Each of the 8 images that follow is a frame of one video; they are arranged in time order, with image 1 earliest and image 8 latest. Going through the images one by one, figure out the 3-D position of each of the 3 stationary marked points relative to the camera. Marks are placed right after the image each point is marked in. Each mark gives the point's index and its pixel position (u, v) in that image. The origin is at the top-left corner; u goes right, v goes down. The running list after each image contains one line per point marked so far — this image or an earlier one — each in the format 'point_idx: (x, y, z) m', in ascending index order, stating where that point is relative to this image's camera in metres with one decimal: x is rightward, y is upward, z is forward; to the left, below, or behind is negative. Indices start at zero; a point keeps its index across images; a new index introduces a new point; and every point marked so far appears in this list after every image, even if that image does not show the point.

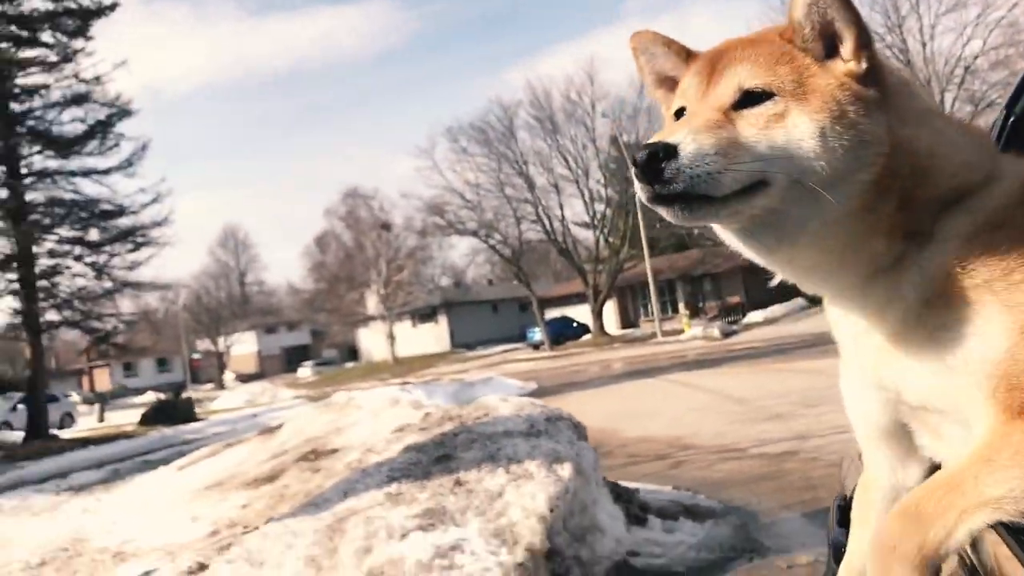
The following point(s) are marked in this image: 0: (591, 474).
0: (+0.4, -1.0, +5.3) m
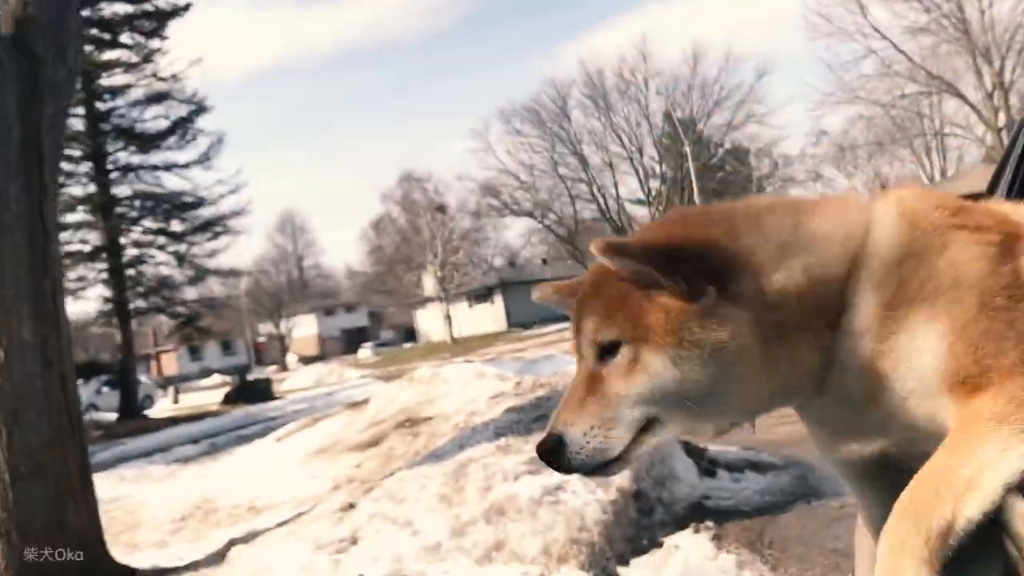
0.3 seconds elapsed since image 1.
0: (+1.0, -0.9, +6.2) m
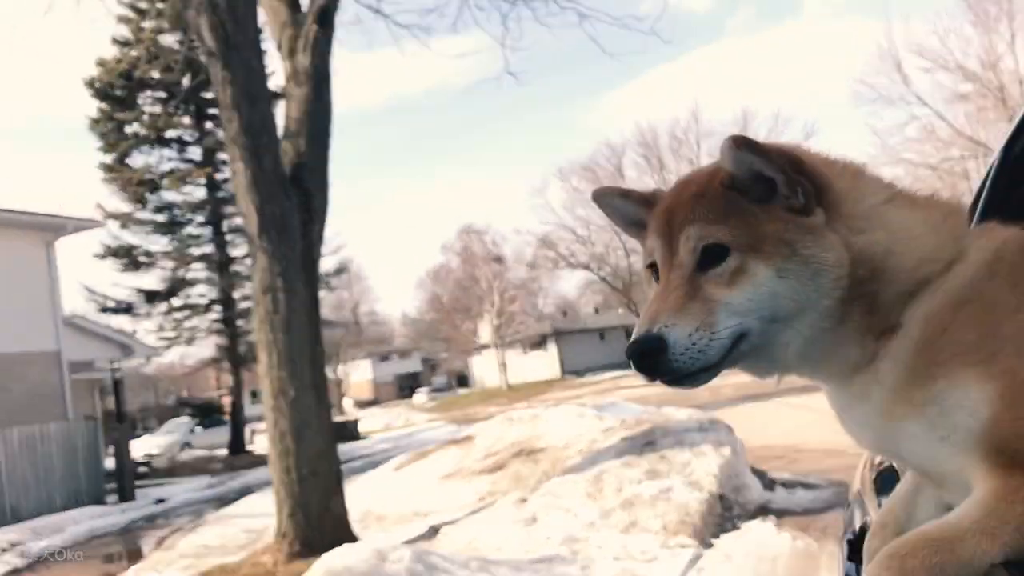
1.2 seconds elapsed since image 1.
0: (+2.0, -1.5, +8.6) m
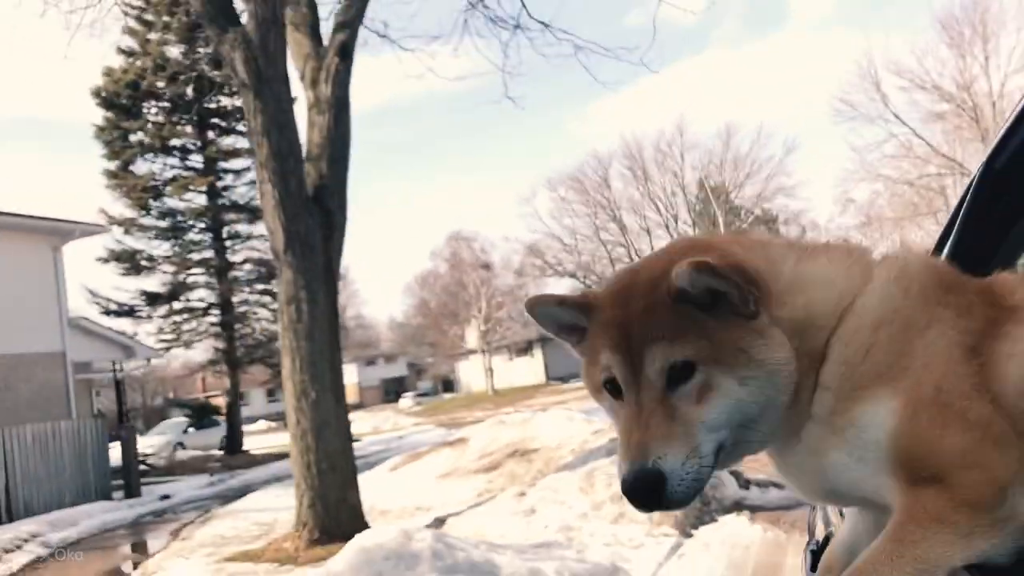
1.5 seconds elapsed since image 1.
0: (+2.0, -1.6, +9.4) m
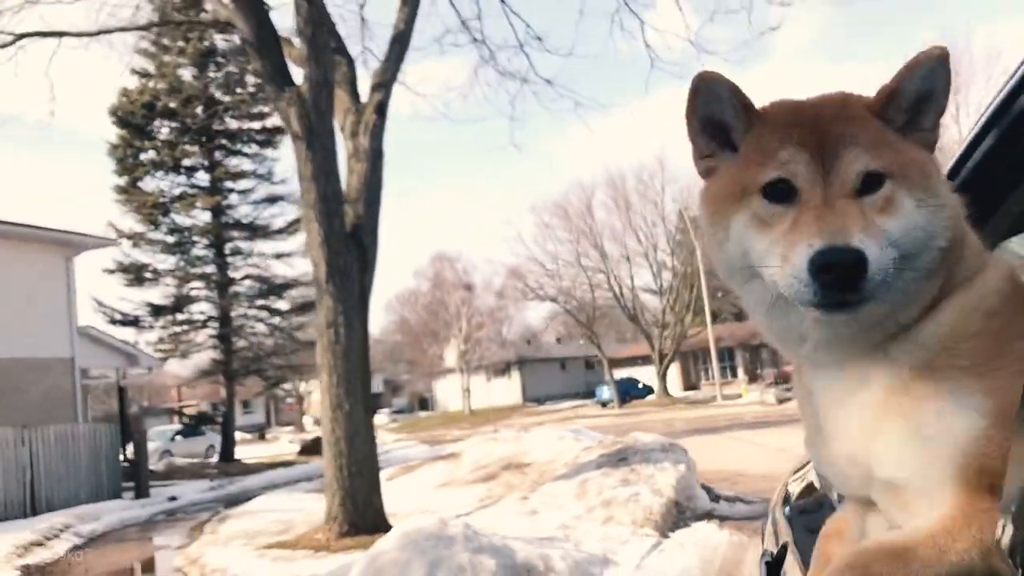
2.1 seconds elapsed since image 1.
0: (+2.0, -2.1, +10.9) m
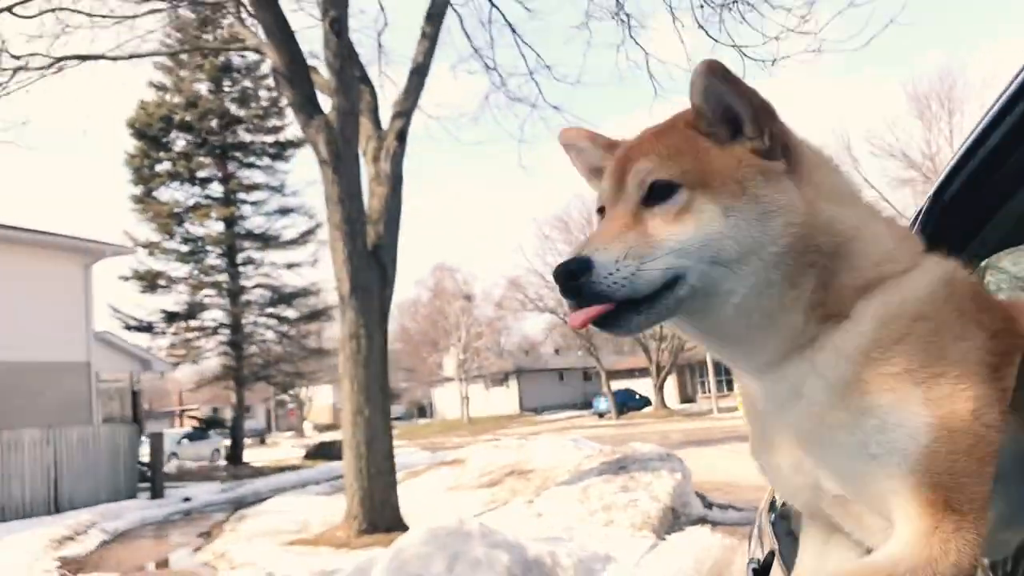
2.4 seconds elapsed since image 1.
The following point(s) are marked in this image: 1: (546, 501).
0: (+2.1, -2.3, +11.6) m
1: (+0.4, -2.5, +11.2) m
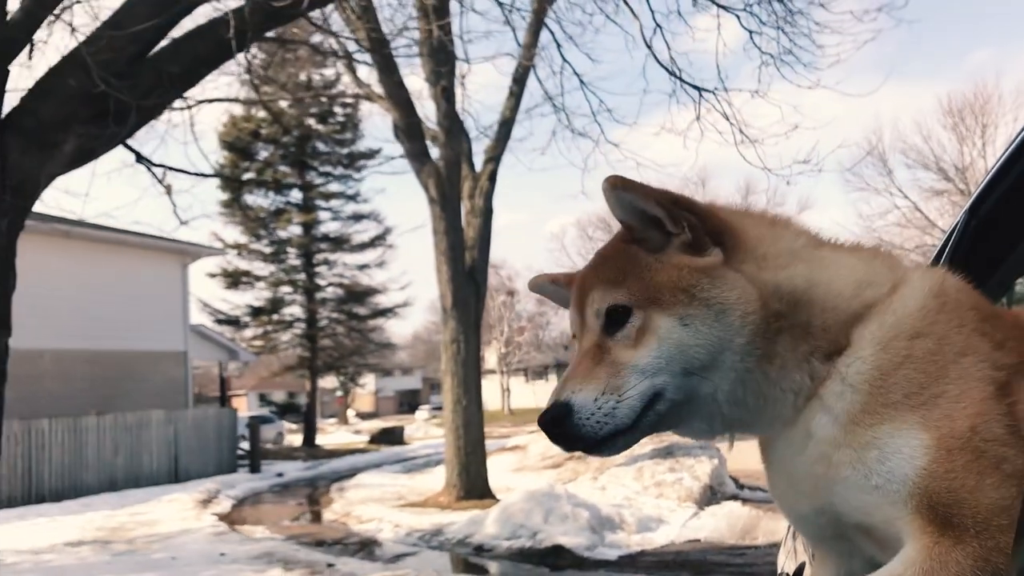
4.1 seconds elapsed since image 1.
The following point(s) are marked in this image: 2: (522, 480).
0: (+3.1, -2.6, +14.2) m
1: (+1.3, -2.7, +13.7) m
2: (+0.2, -3.3, +16.5) m
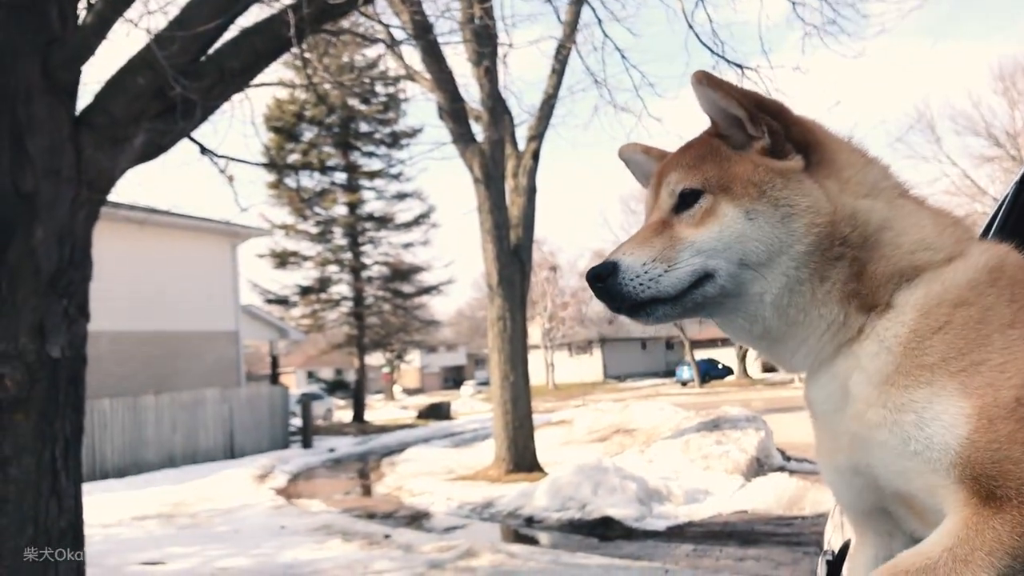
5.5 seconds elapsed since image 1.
0: (+3.8, -2.2, +14.3) m
1: (+2.0, -2.4, +13.9) m
2: (+1.0, -2.9, +16.8) m
